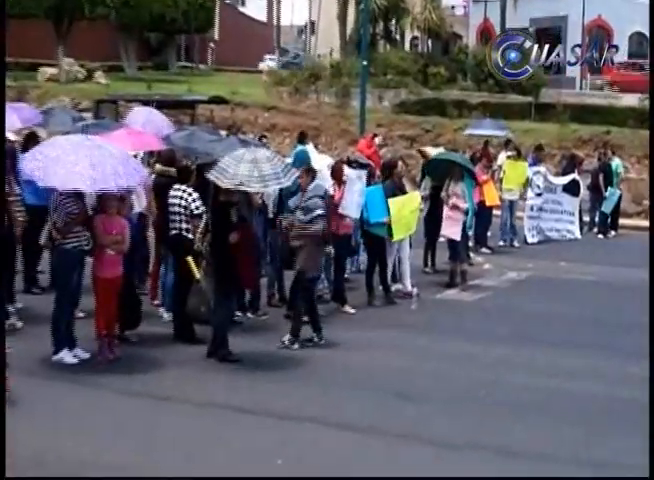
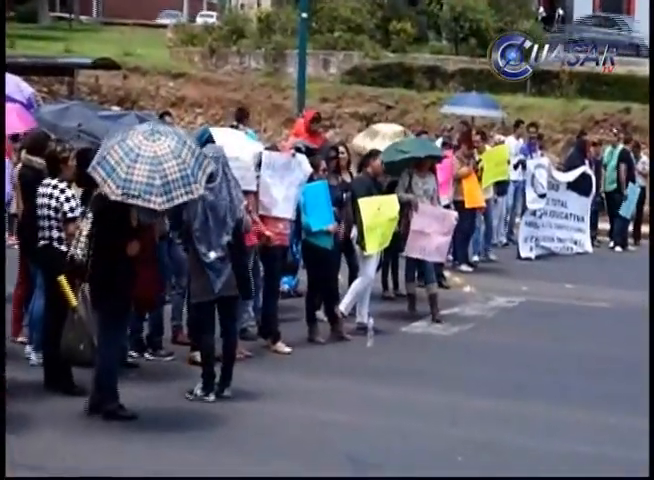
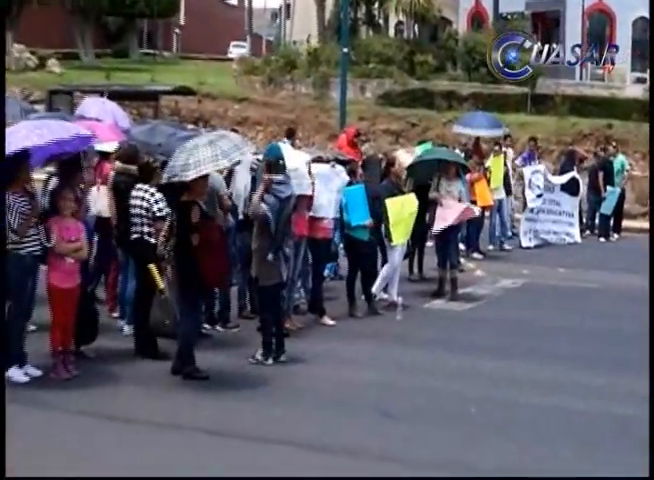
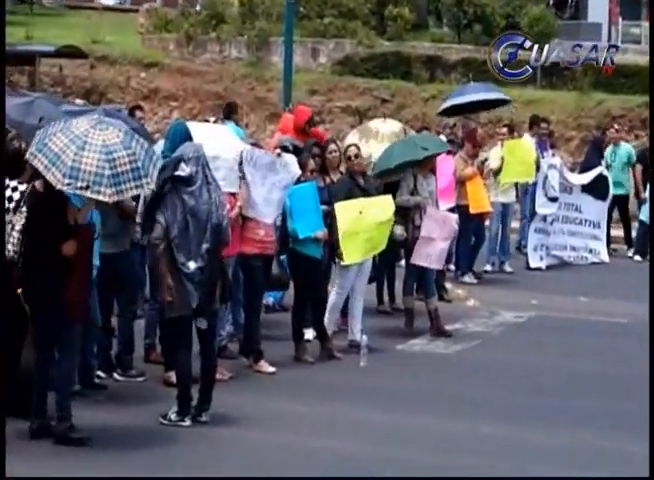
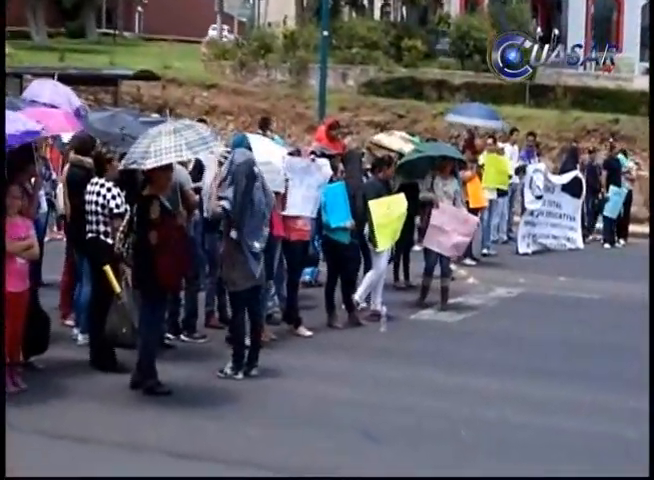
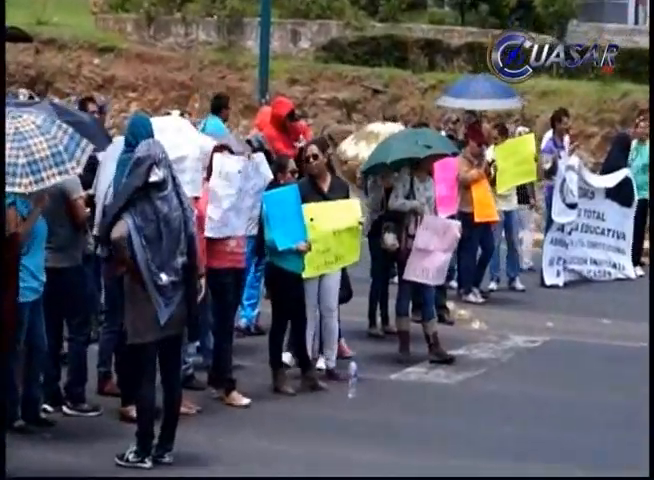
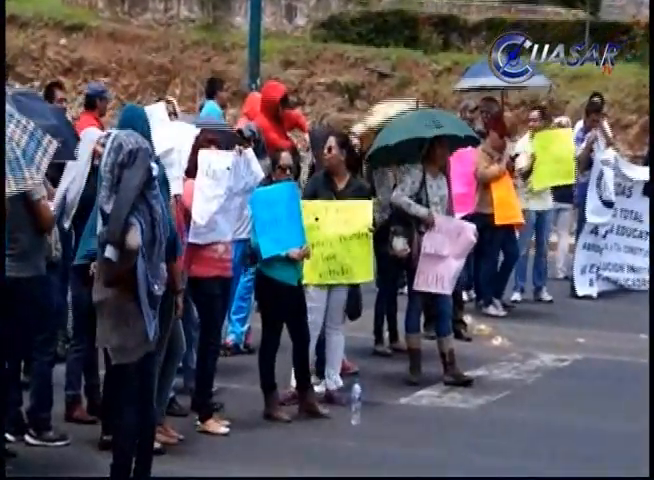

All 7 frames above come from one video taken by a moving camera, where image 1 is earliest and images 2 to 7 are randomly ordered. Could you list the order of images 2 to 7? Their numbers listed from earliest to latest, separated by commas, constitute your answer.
3, 5, 2, 4, 6, 7
